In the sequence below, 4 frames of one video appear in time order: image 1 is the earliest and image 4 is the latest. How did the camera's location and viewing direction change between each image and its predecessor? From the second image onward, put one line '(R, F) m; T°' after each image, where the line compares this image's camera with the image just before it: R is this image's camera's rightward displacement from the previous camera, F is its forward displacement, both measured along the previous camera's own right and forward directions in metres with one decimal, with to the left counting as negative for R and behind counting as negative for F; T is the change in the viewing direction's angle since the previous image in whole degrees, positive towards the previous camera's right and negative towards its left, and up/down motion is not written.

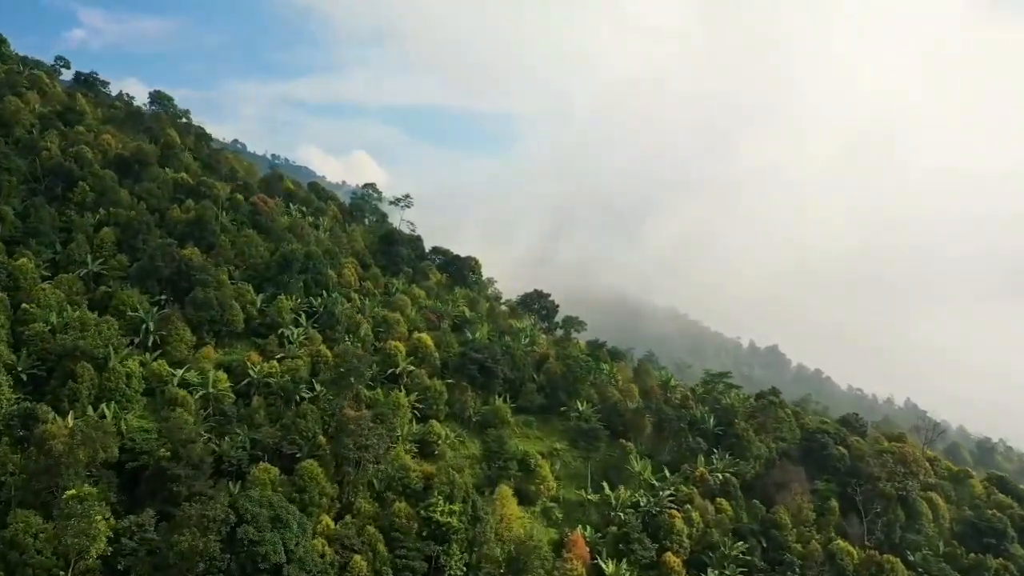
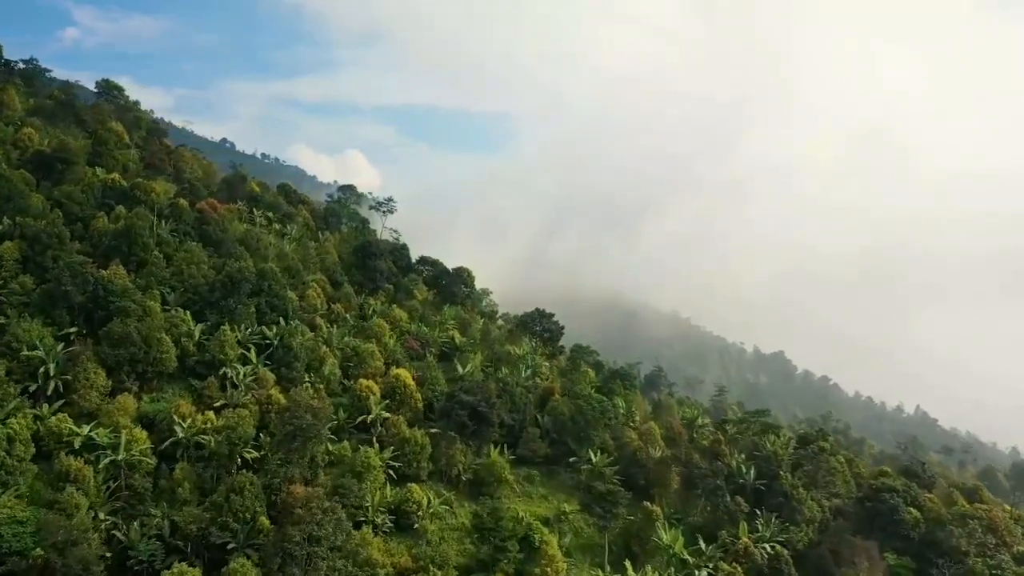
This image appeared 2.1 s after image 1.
(-0.1, +7.4) m; 0°
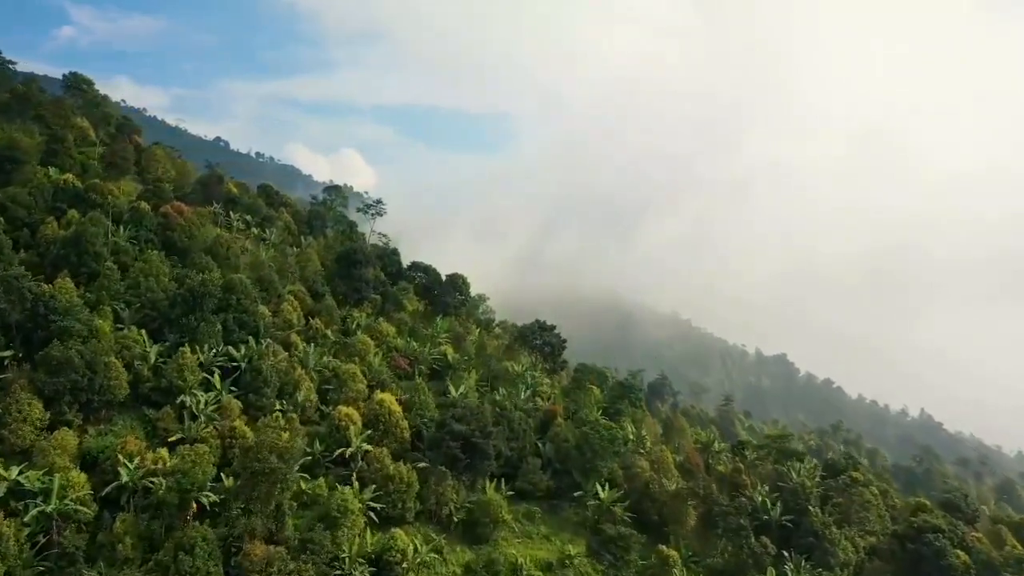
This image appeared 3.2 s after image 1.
(0.0, +3.7) m; 0°
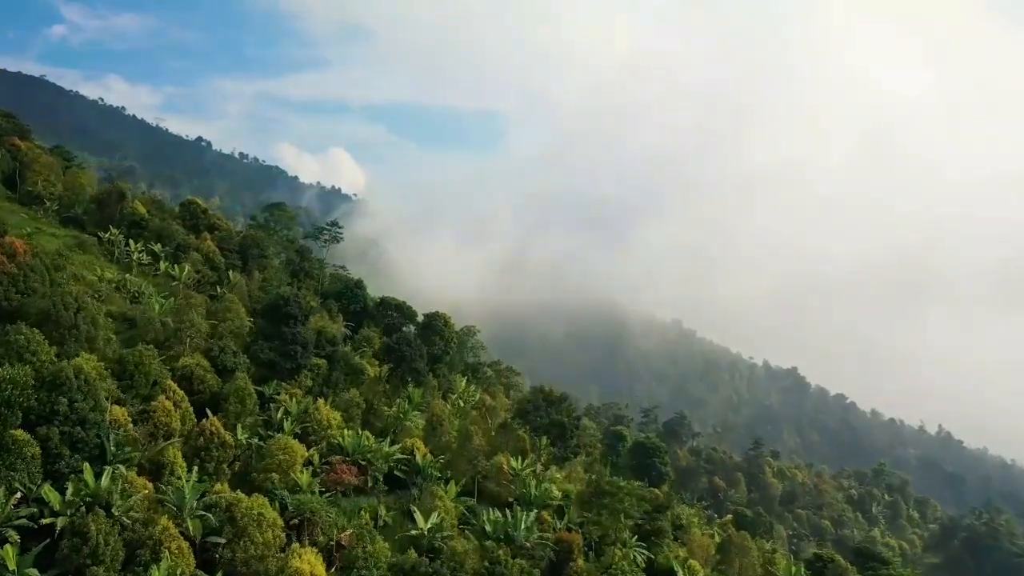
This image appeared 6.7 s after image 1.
(0.0, +11.4) m; 0°
